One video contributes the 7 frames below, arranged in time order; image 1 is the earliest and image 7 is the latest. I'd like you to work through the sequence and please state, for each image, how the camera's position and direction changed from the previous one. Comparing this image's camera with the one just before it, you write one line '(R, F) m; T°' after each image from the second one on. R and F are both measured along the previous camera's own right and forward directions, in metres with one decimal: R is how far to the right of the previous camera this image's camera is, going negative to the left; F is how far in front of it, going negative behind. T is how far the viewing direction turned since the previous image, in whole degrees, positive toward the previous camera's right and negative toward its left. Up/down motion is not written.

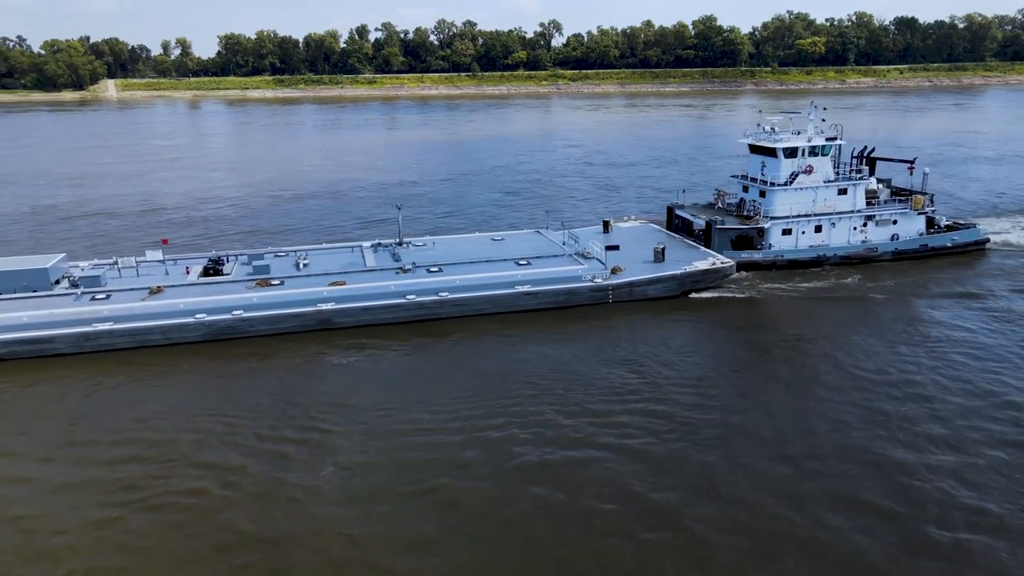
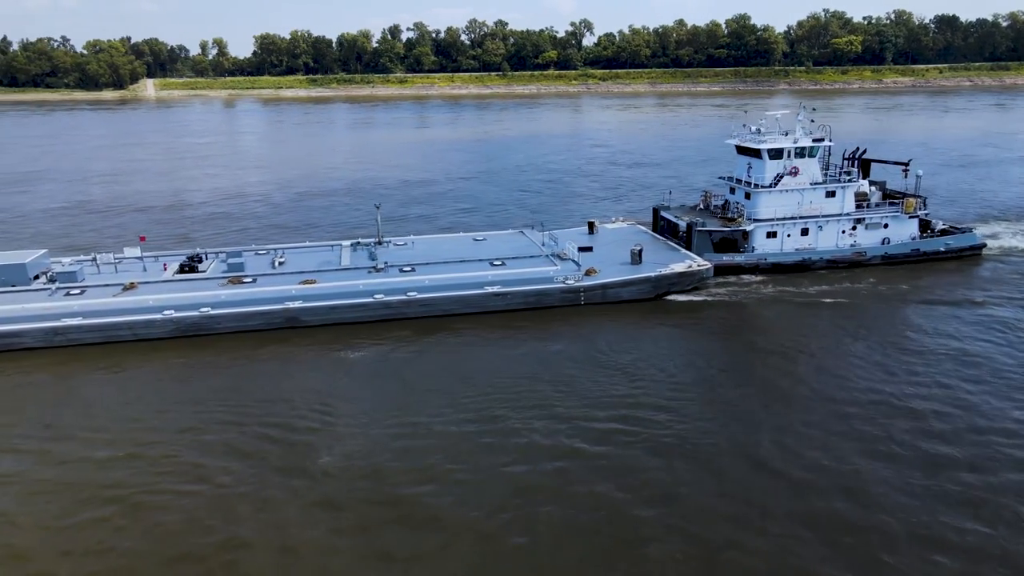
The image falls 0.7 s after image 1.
(+0.8, +0.1) m; -2°
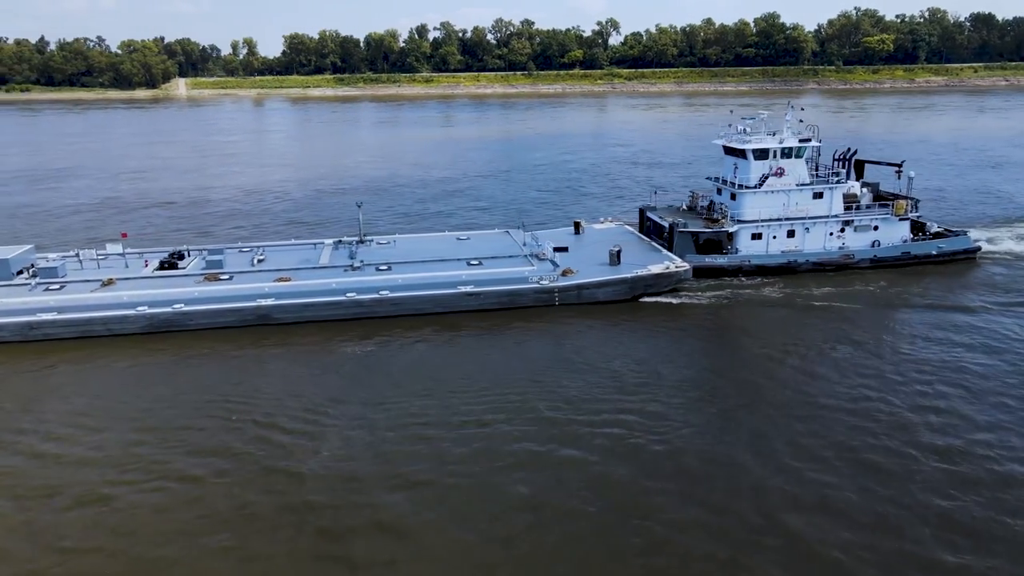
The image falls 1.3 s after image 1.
(+0.7, 0.0) m; -2°
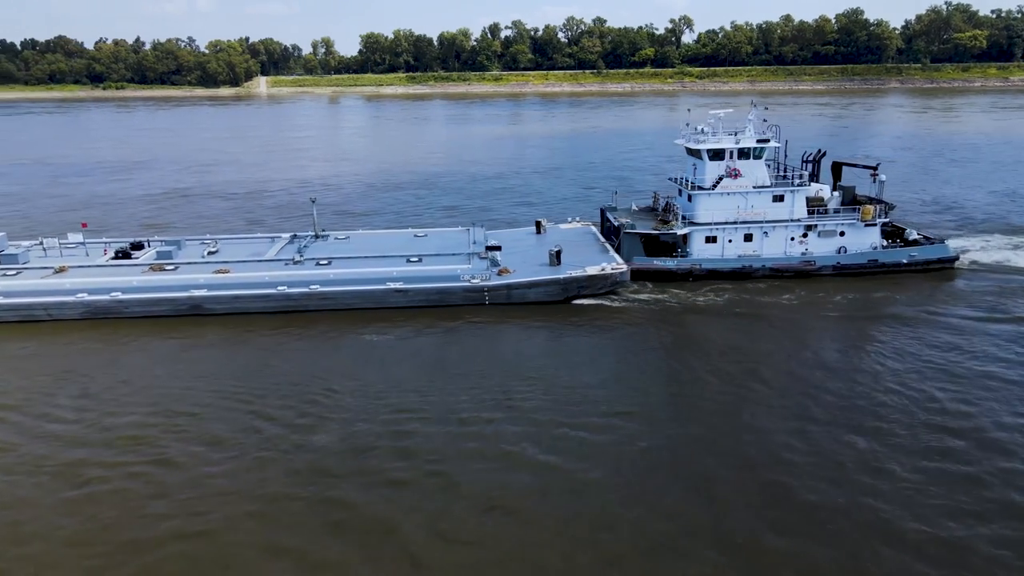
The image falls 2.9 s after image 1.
(+1.8, +0.1) m; -5°
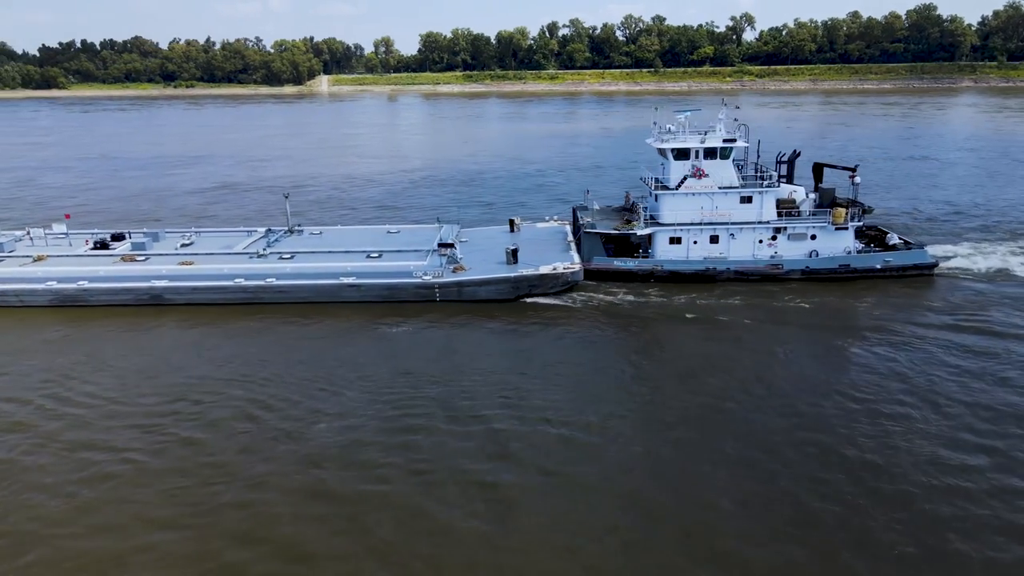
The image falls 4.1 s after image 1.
(+1.4, +0.1) m; -4°
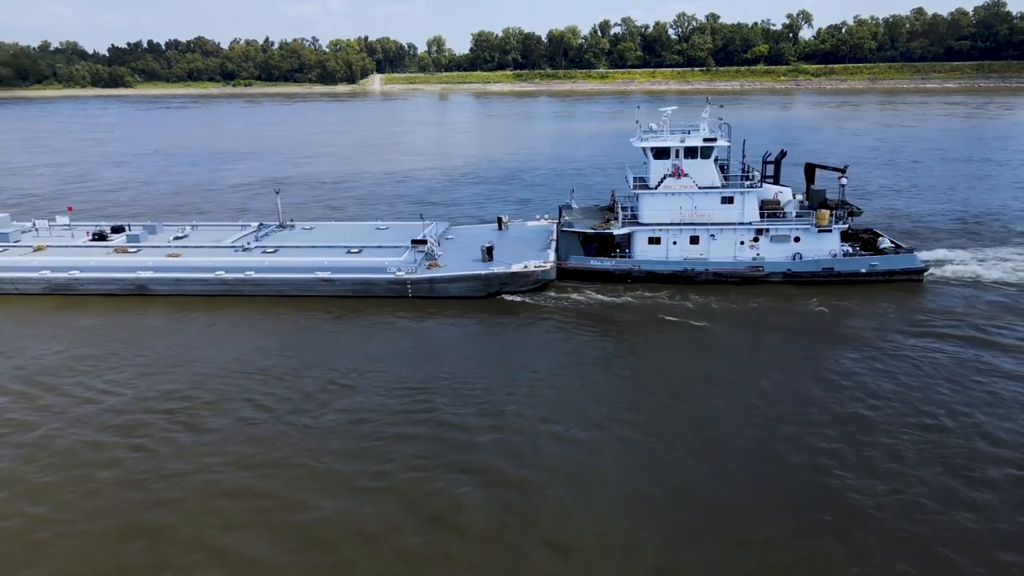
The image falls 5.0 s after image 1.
(+1.0, 0.0) m; -4°
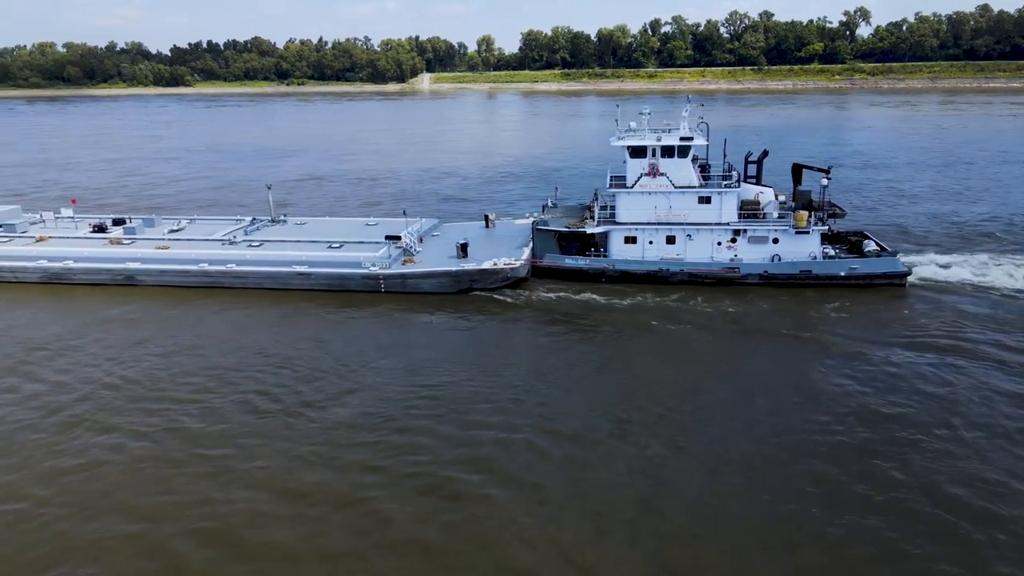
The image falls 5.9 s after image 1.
(+1.0, 0.0) m; -4°
